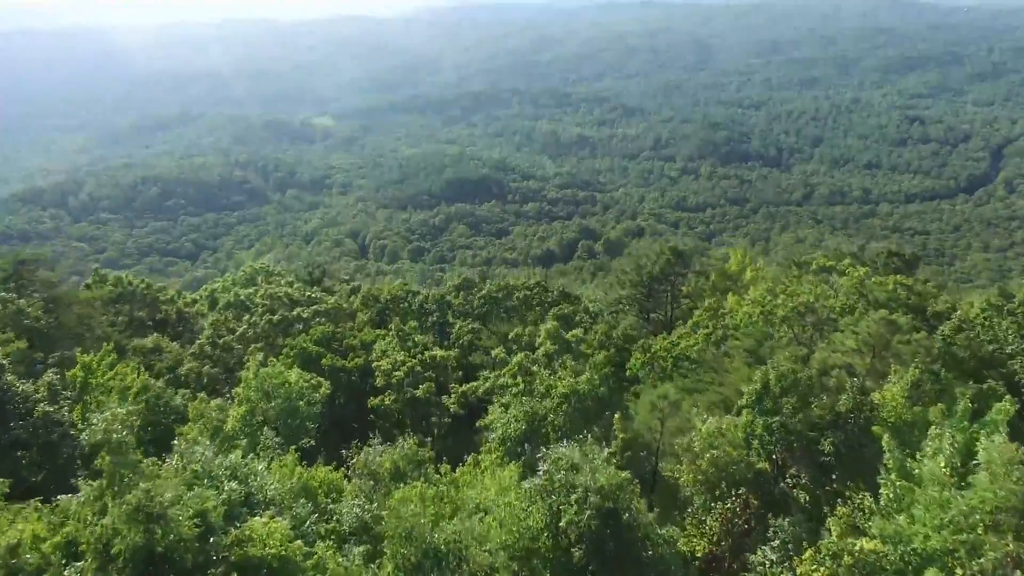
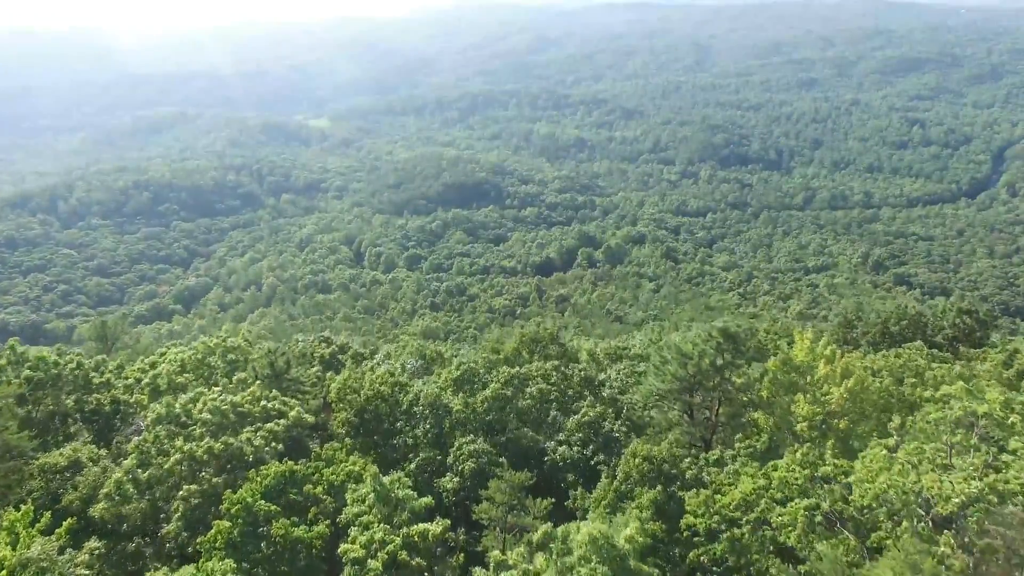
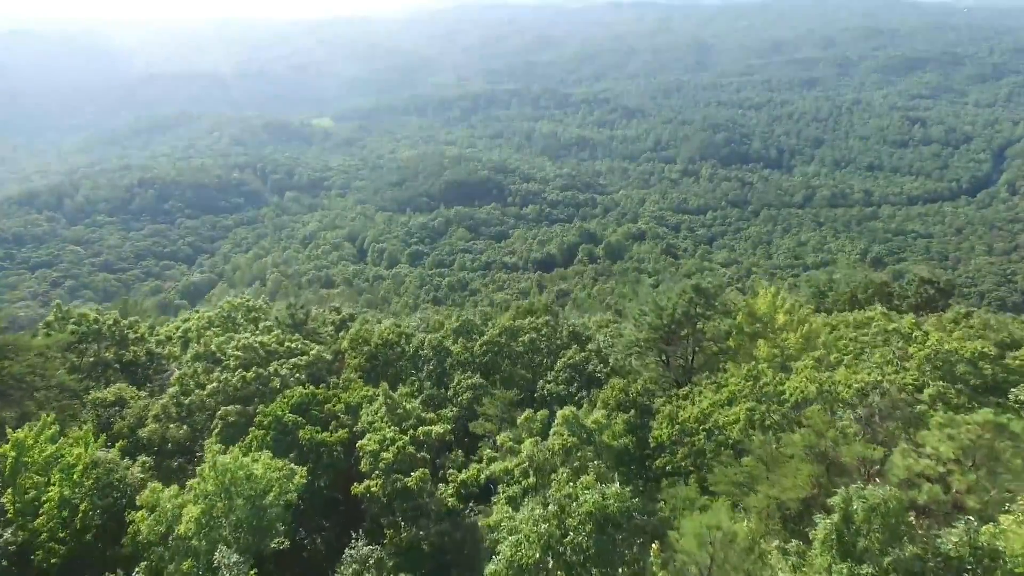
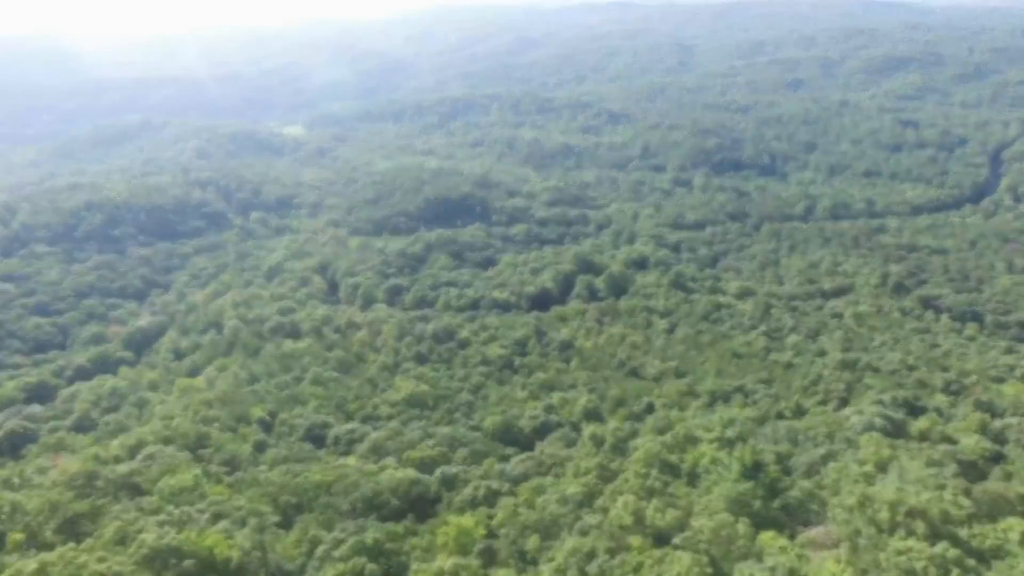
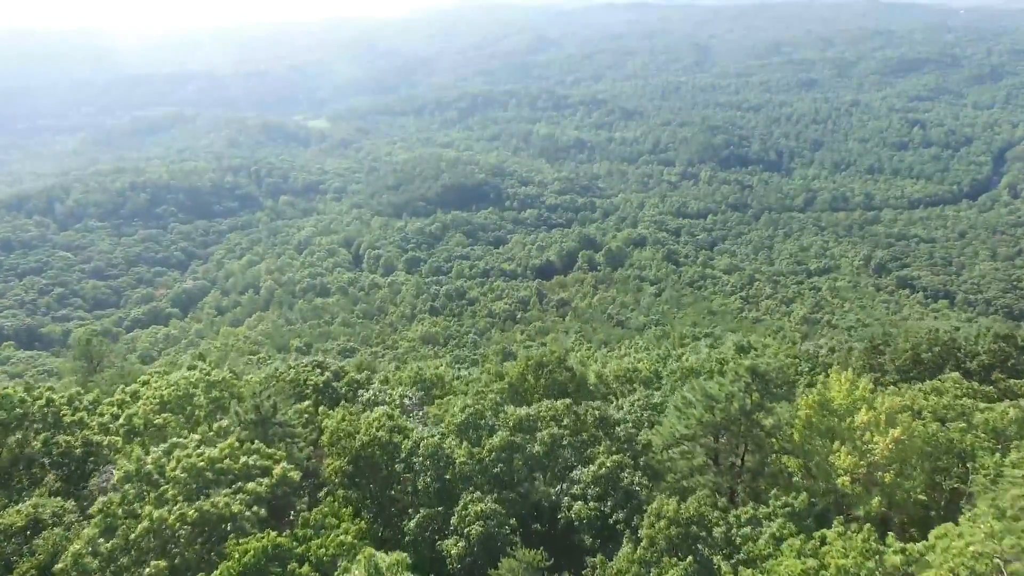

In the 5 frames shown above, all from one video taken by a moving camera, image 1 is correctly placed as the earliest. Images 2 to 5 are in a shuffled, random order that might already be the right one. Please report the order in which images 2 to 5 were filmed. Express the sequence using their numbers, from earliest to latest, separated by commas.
3, 2, 5, 4
